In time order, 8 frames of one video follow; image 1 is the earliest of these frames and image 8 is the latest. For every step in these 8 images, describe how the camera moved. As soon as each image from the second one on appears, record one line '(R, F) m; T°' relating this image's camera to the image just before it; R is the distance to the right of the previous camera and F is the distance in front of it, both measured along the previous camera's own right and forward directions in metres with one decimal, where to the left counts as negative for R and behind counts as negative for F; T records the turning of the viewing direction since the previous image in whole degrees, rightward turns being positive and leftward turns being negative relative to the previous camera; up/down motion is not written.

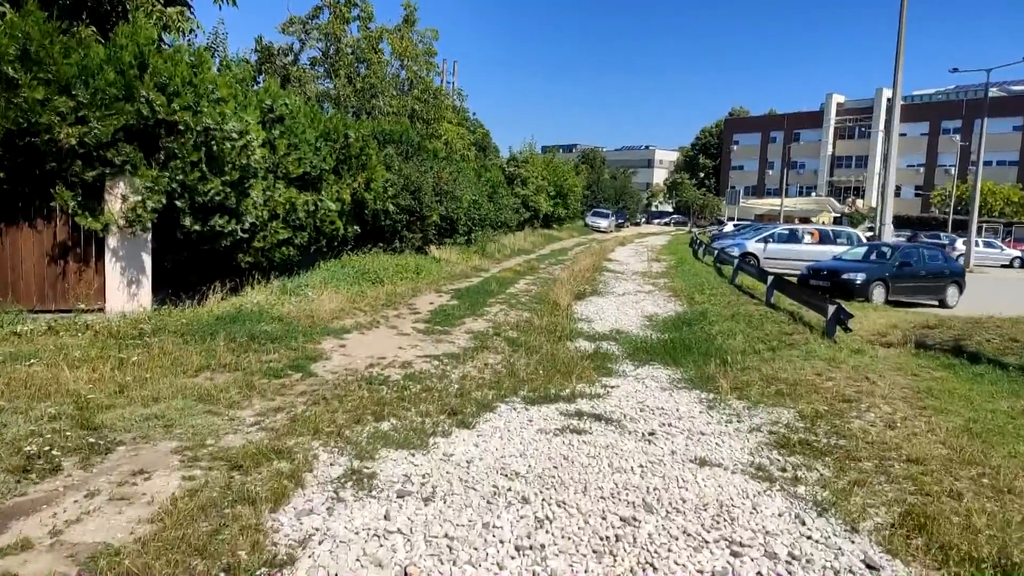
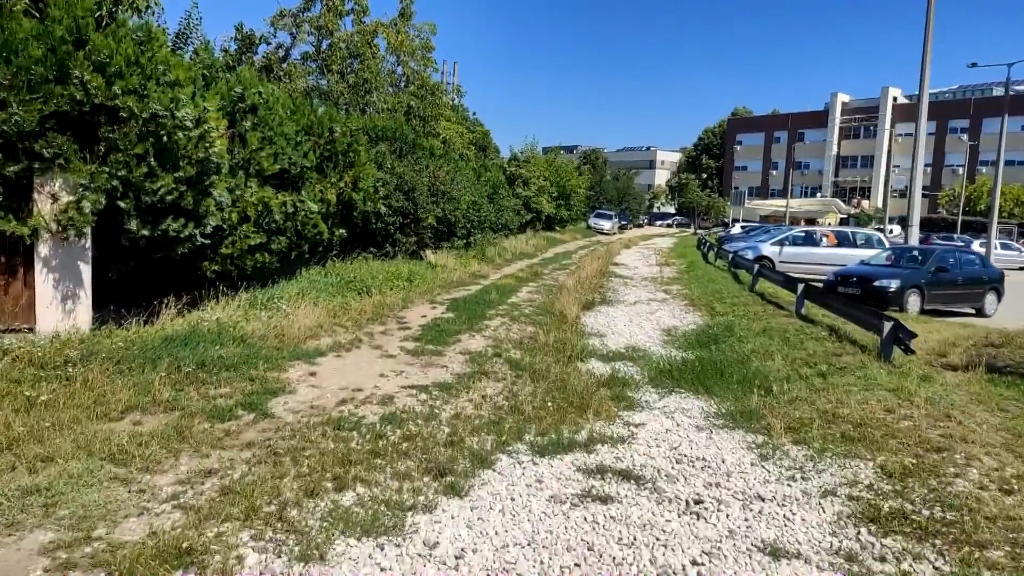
(0.0, +1.4) m; 0°
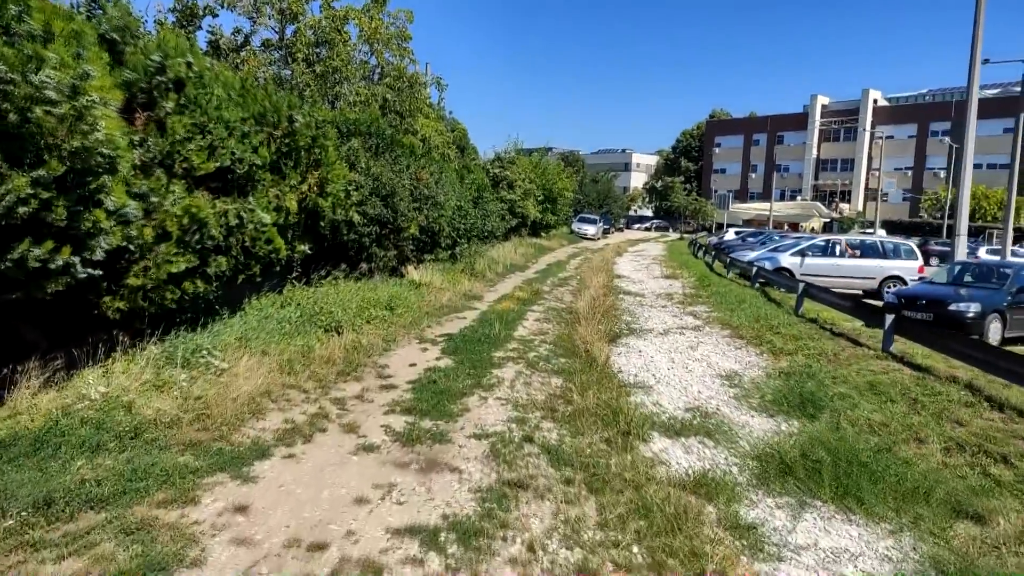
(-0.5, +2.7) m; +2°
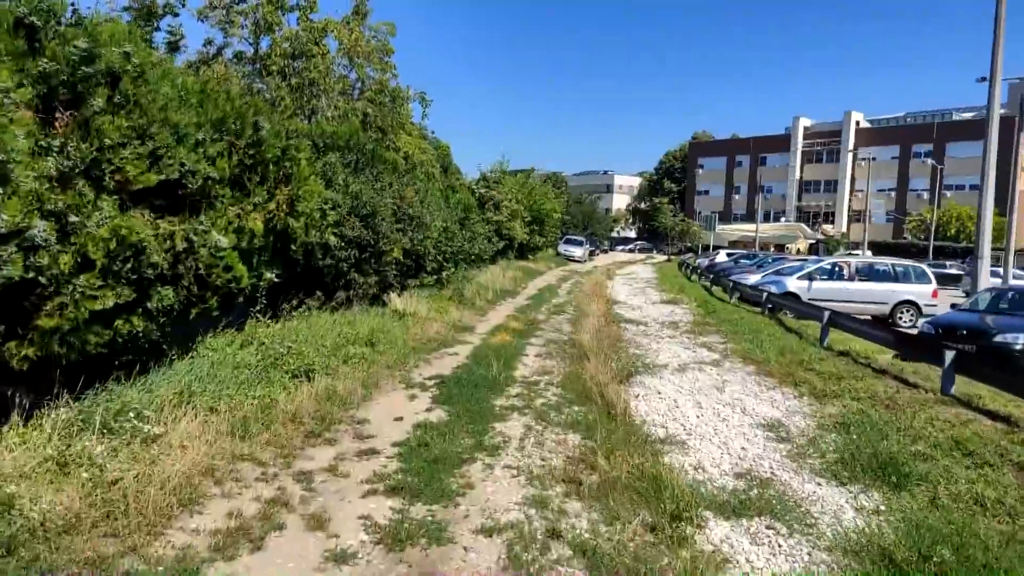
(-0.2, +1.4) m; +1°
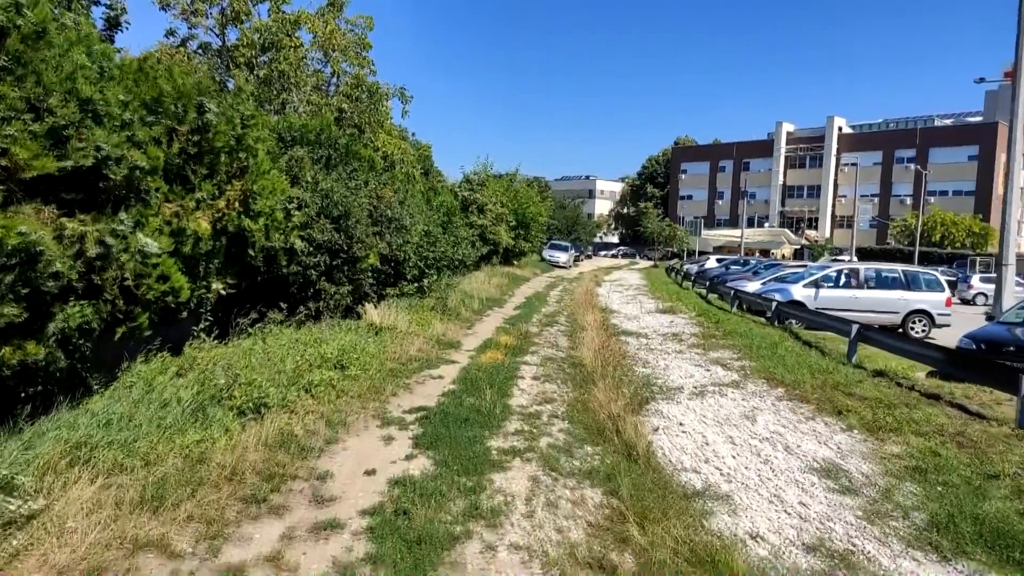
(-0.2, +1.4) m; +1°
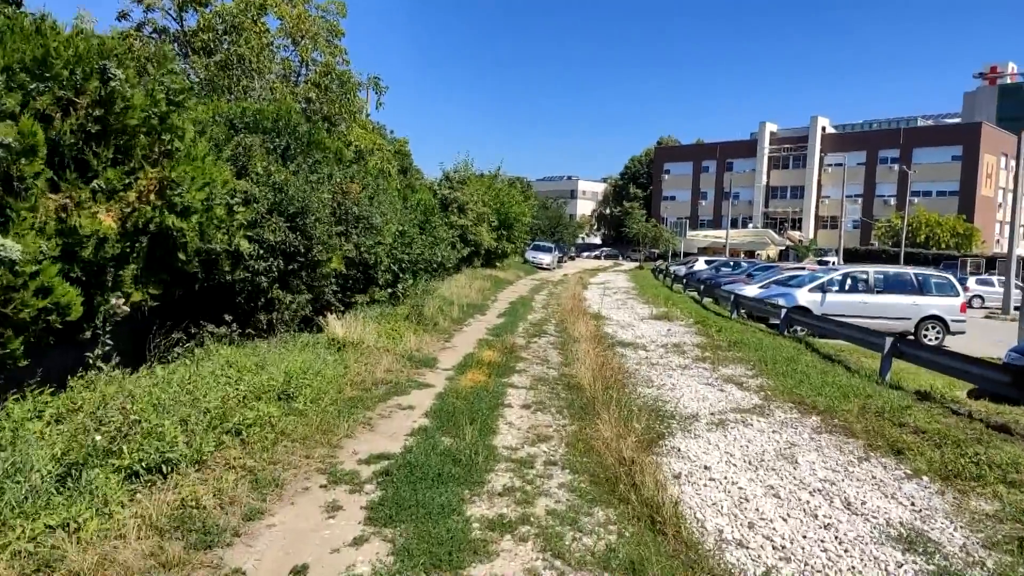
(0.0, +1.5) m; +1°
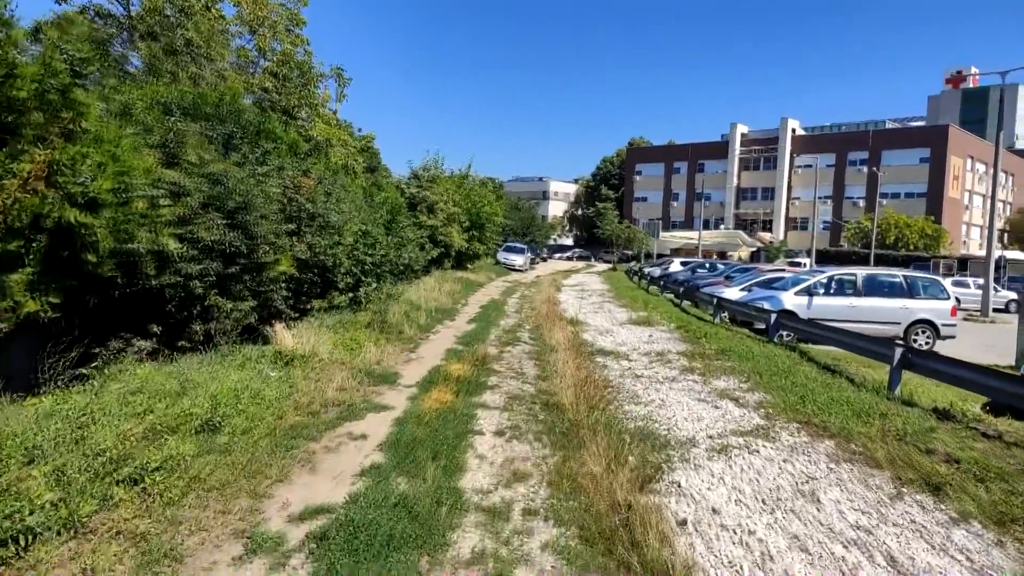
(0.0, +1.1) m; +2°
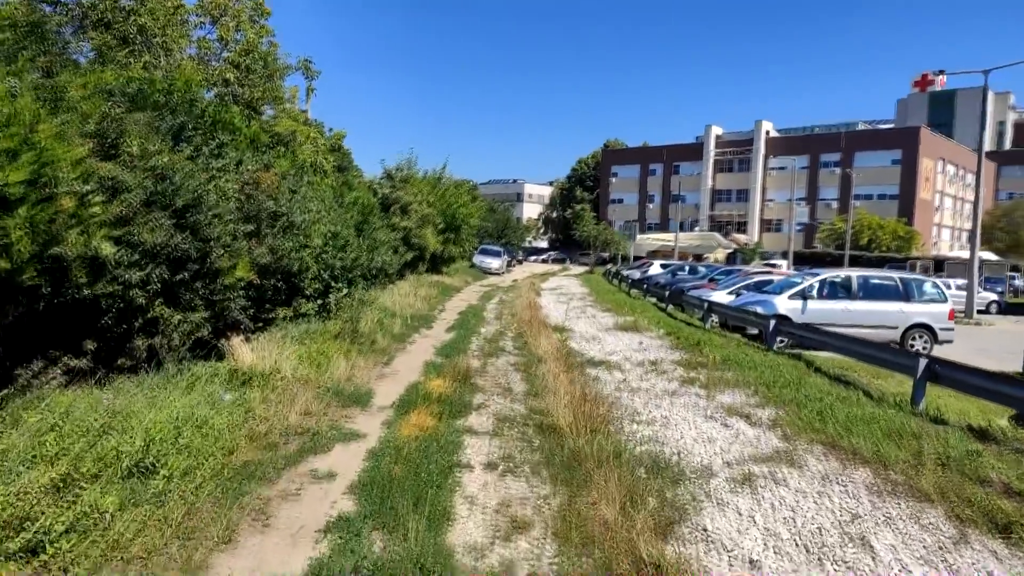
(-0.1, +0.9) m; +2°
